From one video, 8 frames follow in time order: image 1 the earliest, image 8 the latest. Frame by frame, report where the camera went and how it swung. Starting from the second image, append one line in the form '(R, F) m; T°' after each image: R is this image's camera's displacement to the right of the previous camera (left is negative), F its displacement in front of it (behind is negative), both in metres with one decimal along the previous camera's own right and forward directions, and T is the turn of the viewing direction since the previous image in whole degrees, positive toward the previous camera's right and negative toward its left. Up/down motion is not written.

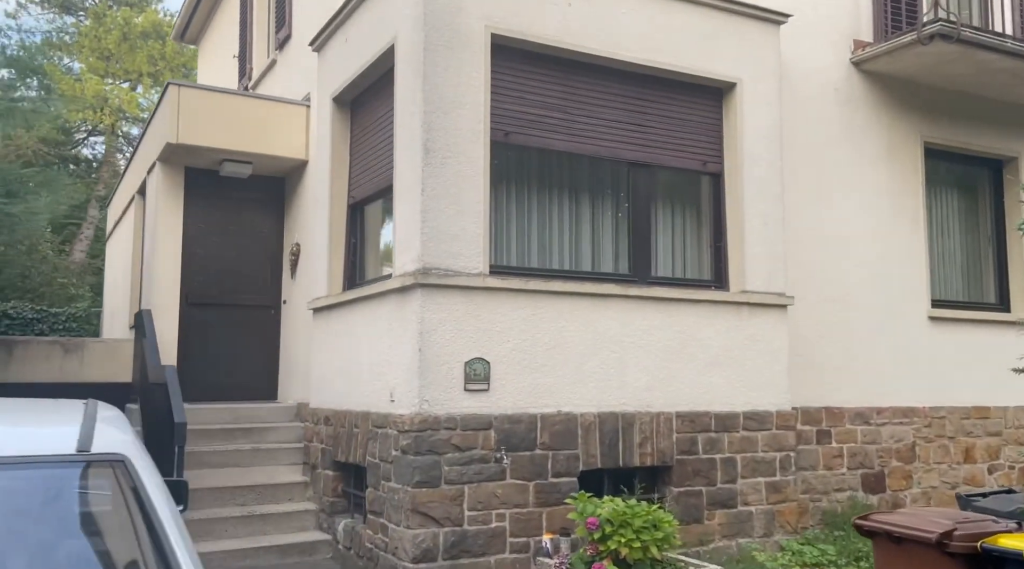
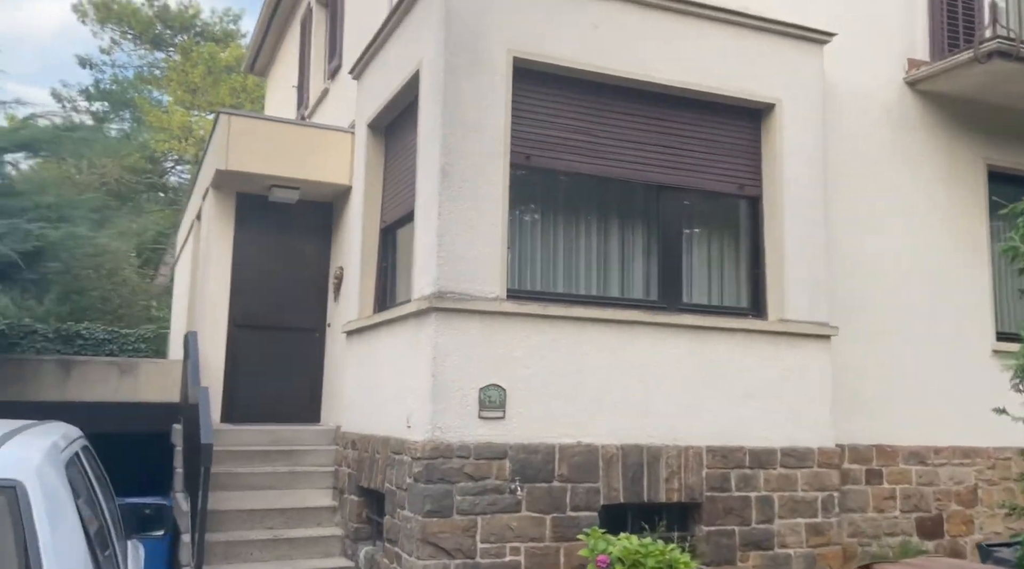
(+0.5, +0.1) m; -6°
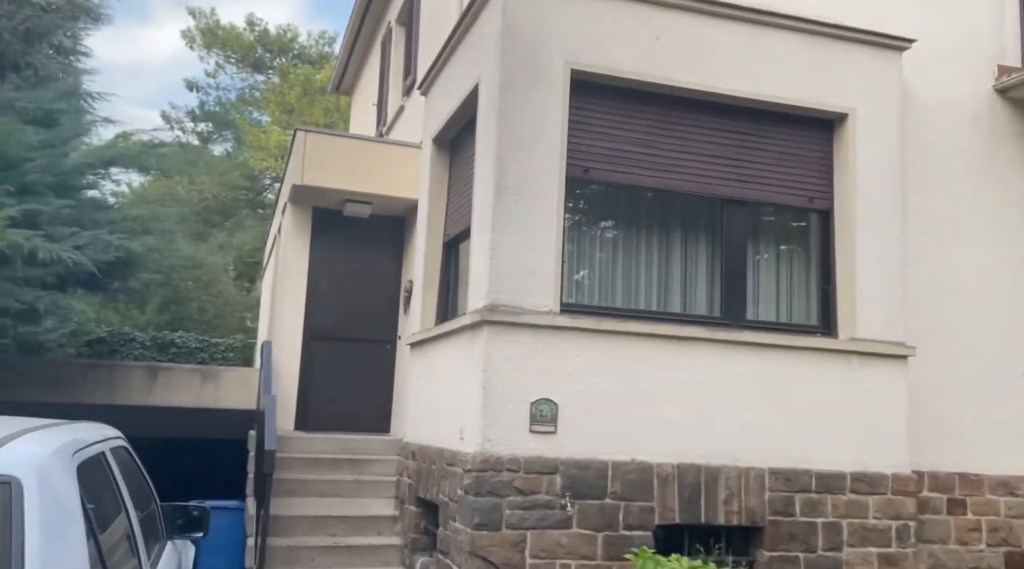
(+0.3, 0.0) m; -6°
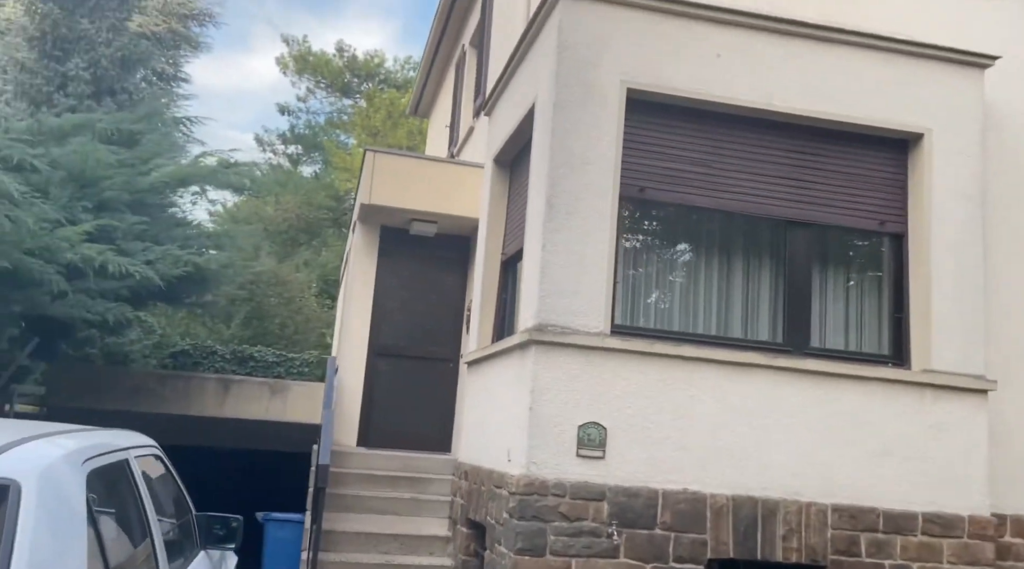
(+0.2, +0.1) m; -6°
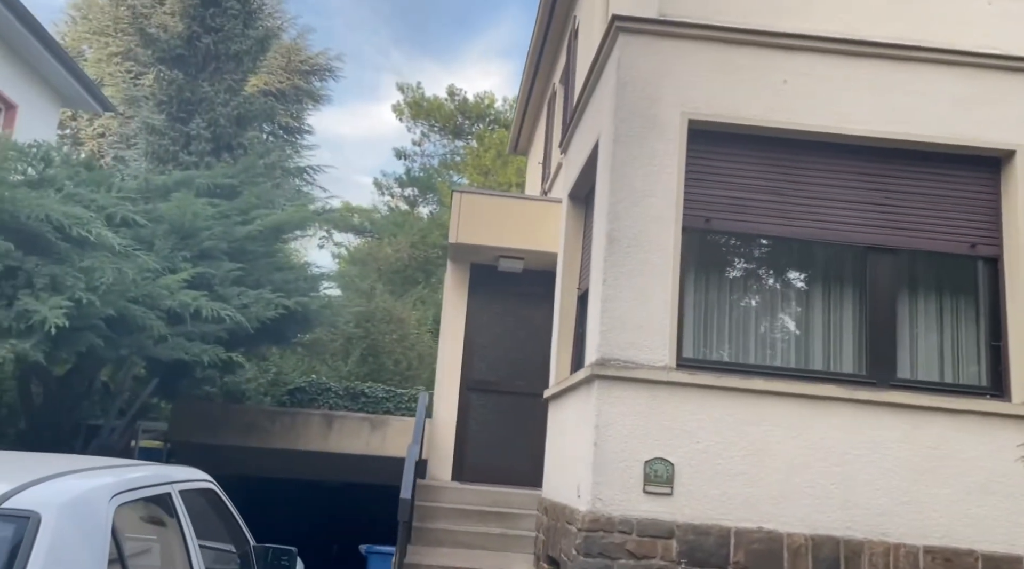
(+0.4, 0.0) m; -8°
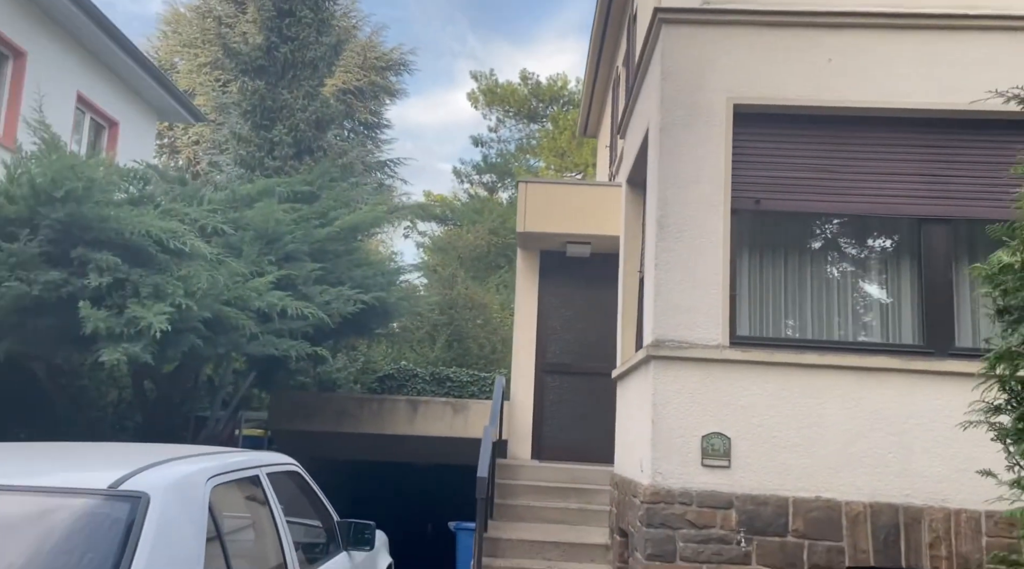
(+0.2, -0.3) m; -6°
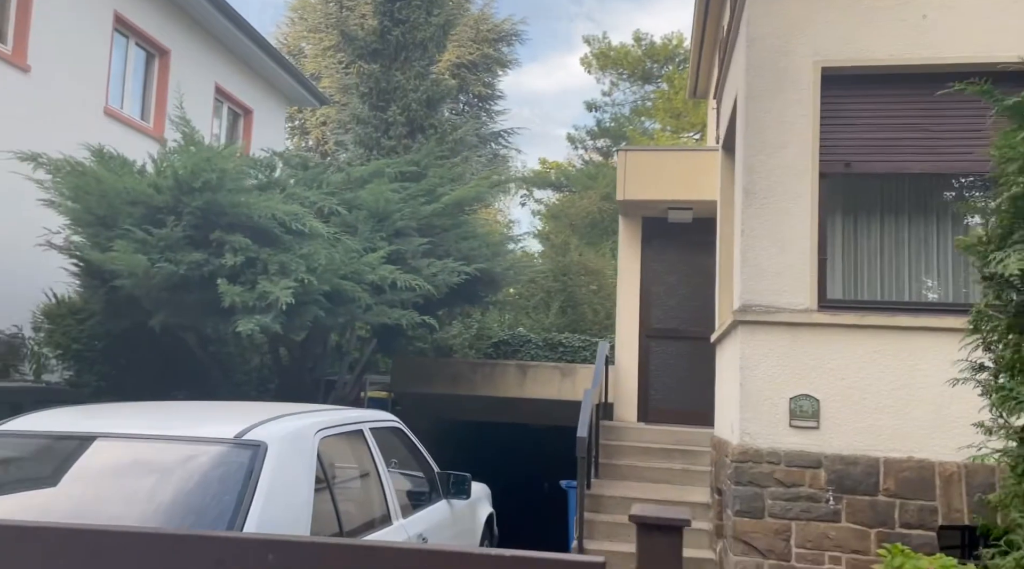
(+0.2, -0.3) m; -8°
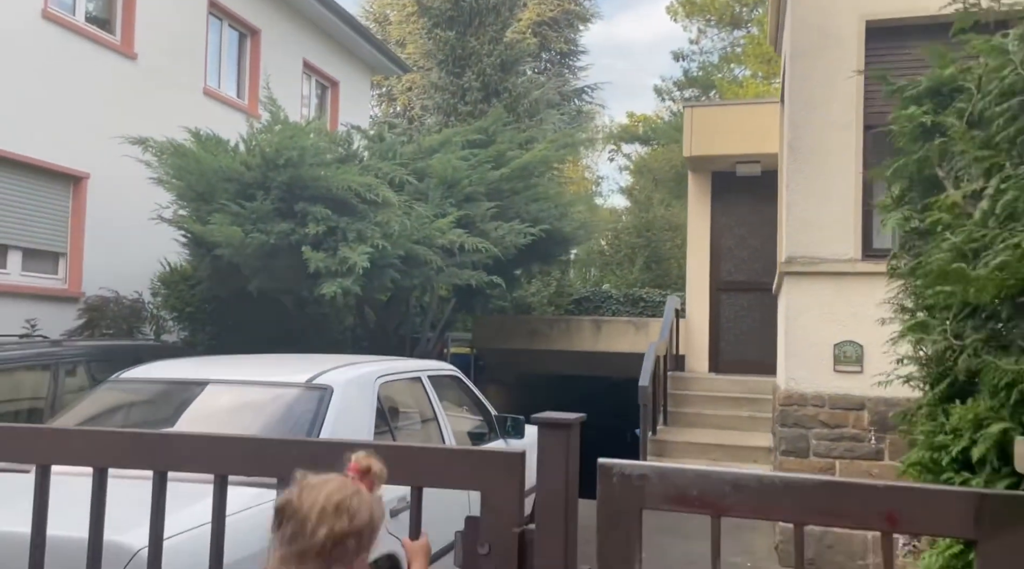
(+0.3, -0.5) m; -6°
